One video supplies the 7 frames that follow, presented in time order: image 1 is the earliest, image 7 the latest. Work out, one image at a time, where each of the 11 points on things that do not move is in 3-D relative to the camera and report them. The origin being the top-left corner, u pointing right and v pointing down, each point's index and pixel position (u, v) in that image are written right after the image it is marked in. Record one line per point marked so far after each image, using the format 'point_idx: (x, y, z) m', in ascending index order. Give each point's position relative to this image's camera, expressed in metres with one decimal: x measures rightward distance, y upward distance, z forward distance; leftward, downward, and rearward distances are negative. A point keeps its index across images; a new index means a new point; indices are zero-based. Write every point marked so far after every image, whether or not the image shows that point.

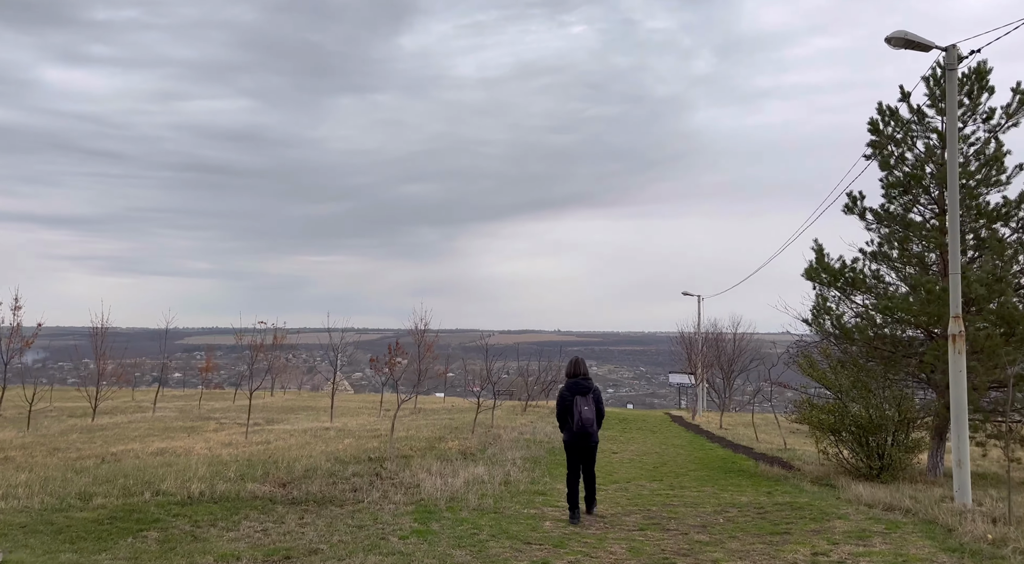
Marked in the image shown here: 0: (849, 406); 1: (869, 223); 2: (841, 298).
0: (+5.3, -1.9, +14.2) m
1: (+6.2, +1.1, +15.8) m
2: (+5.6, -0.3, +15.4) m
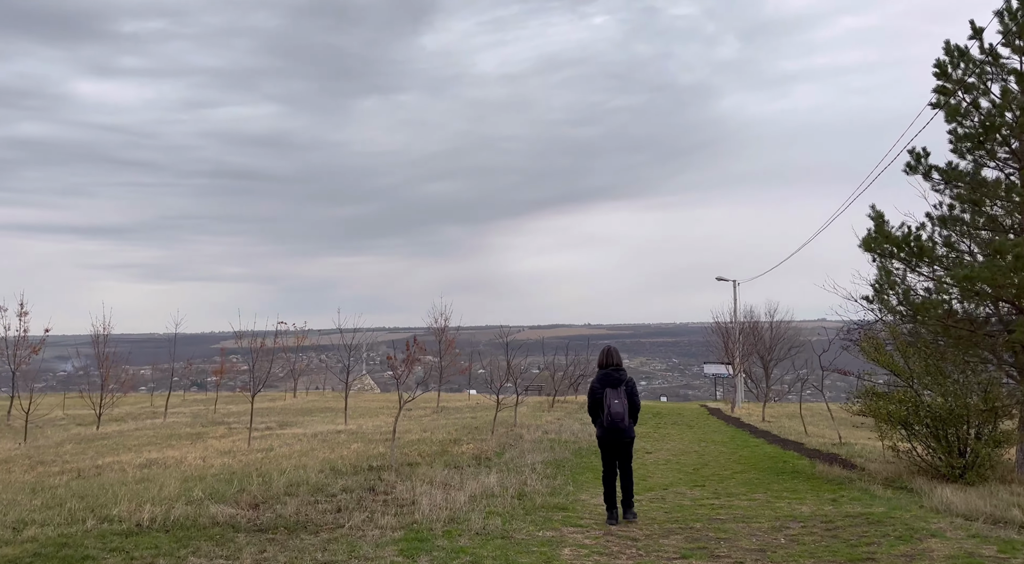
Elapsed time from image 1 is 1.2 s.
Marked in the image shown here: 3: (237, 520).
0: (+5.5, -1.5, +12.2) m
1: (+6.4, +1.5, +13.7) m
2: (+5.8, +0.2, +13.4) m
3: (-2.6, -2.3, +8.6) m
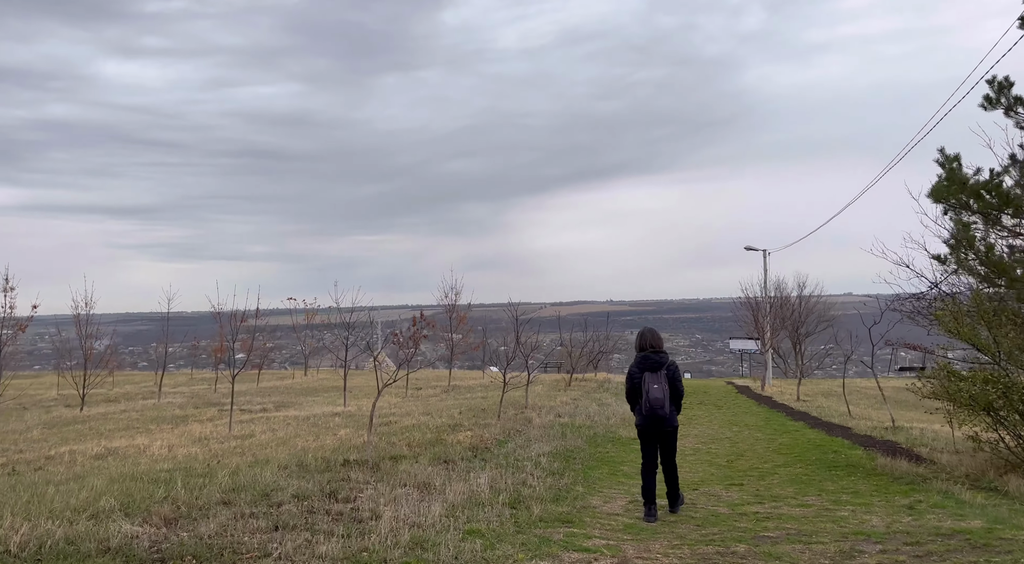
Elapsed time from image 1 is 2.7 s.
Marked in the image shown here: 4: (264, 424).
0: (+5.5, -1.0, +9.9) m
1: (+6.4, +2.1, +11.4) m
2: (+5.8, +0.7, +11.0) m
3: (-2.7, -1.9, +6.6) m
4: (-5.2, -2.9, +18.9) m
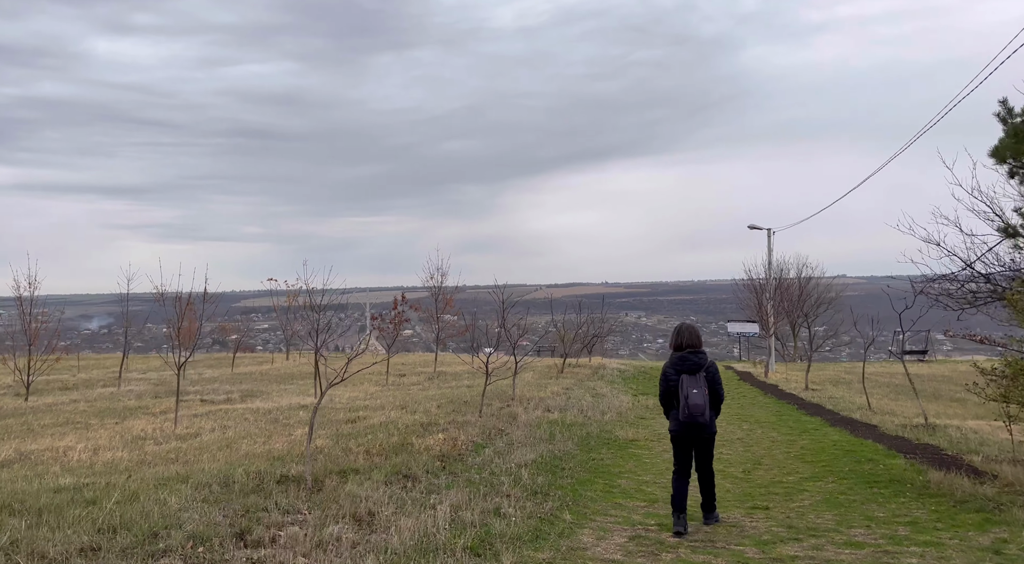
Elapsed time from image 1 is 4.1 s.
0: (+5.2, -0.8, +7.9) m
1: (+6.2, +2.3, +9.3) m
2: (+5.5, +0.9, +9.0) m
3: (-3.0, -1.7, +4.5) m
4: (-5.5, -2.5, +16.8) m
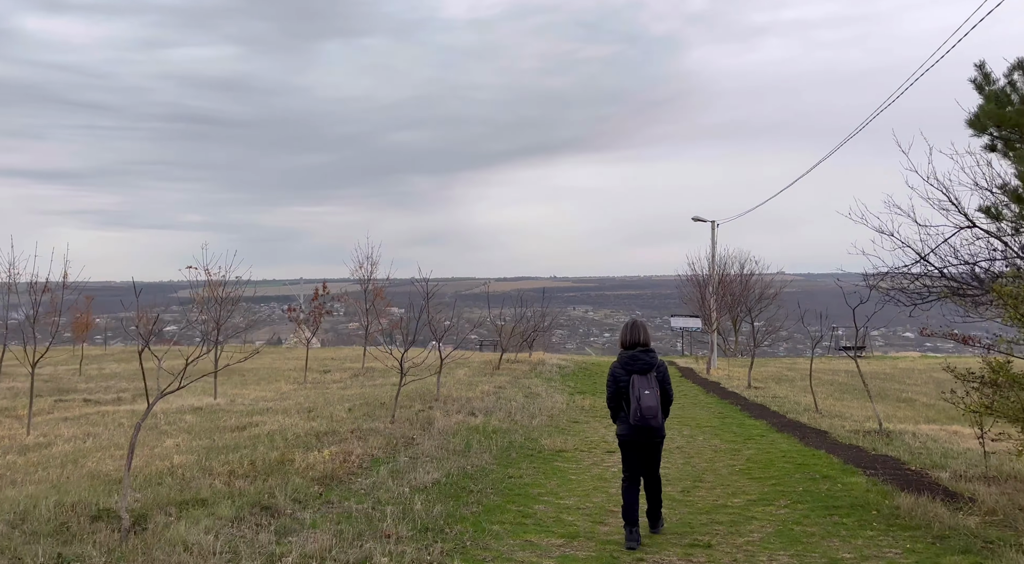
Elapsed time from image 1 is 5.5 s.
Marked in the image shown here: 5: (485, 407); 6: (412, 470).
0: (+4.4, -0.7, +6.5) m
1: (+5.3, +2.4, +7.9) m
2: (+4.6, +1.0, +7.6) m
3: (-3.6, -1.6, +2.6) m
4: (-6.9, -2.3, +14.8) m
5: (-0.5, -2.3, +16.8) m
6: (-1.1, -2.0, +9.5) m
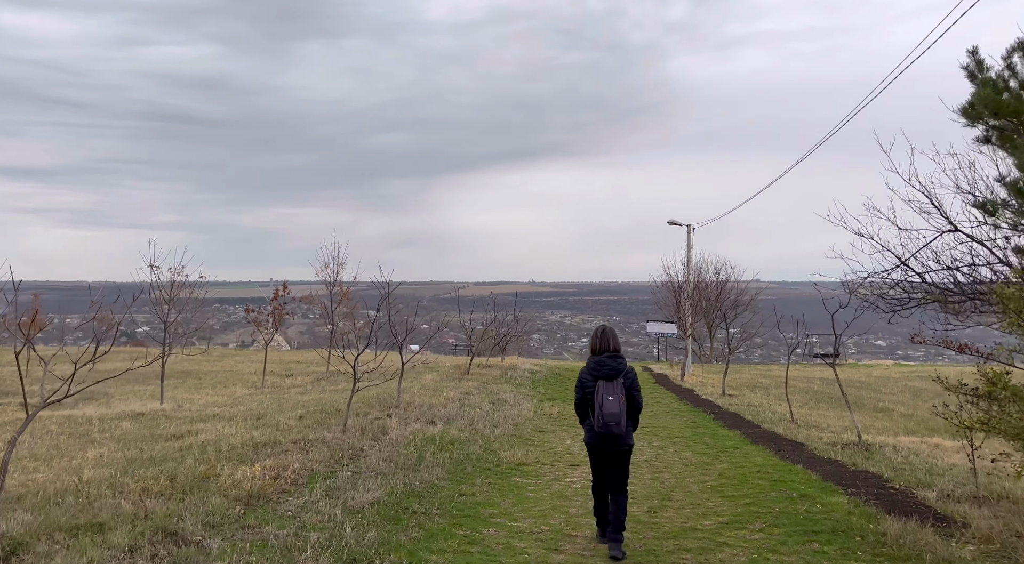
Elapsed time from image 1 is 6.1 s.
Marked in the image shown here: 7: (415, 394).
0: (+4.0, -0.8, +5.7) m
1: (+4.9, +2.3, +7.2) m
2: (+4.2, +1.0, +6.8) m
3: (-3.9, -1.6, +1.7) m
4: (-7.5, -2.2, +13.7) m
5: (-1.2, -2.3, +15.9) m
6: (-1.5, -2.0, +8.6) m
7: (-2.2, -2.5, +20.0) m
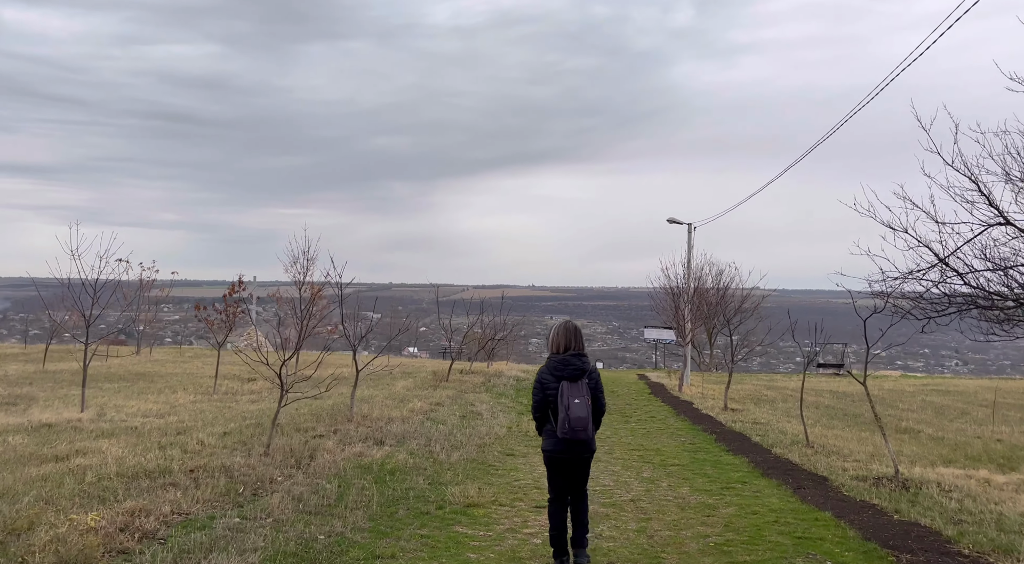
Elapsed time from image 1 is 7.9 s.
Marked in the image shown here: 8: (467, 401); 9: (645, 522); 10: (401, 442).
0: (+3.5, -0.7, +3.4) m
1: (+4.5, +2.4, +4.9) m
2: (+3.8, +1.0, +4.5) m
3: (-4.4, -1.4, -0.7) m
4: (-7.9, -2.0, +11.4) m
5: (-1.7, -2.2, +13.6) m
6: (-2.0, -1.8, +6.3) m
7: (-2.7, -2.4, +17.6) m
8: (-1.0, -2.6, +20.5) m
9: (+1.2, -2.2, +8.3) m
10: (-1.6, -2.2, +12.6) m
